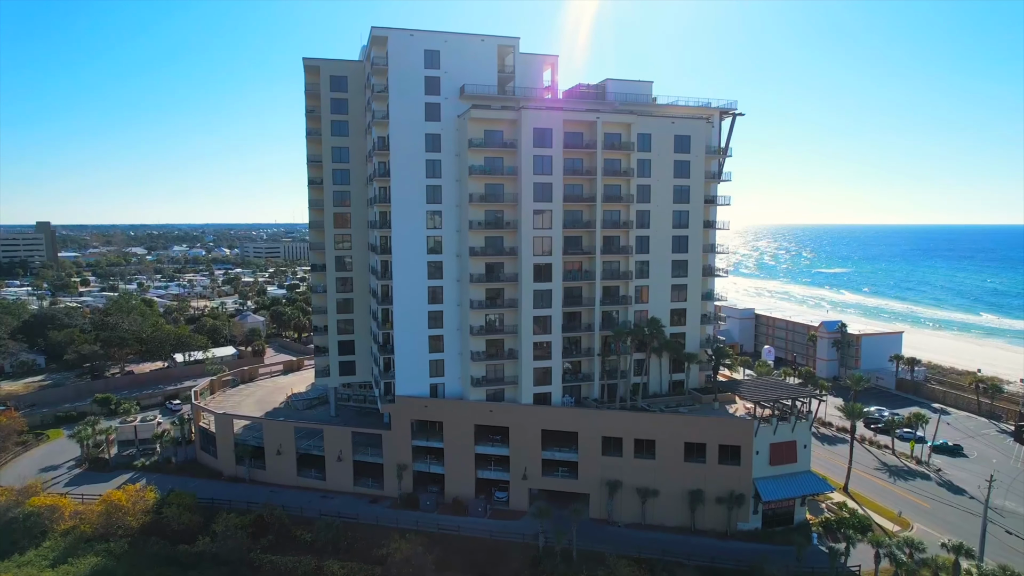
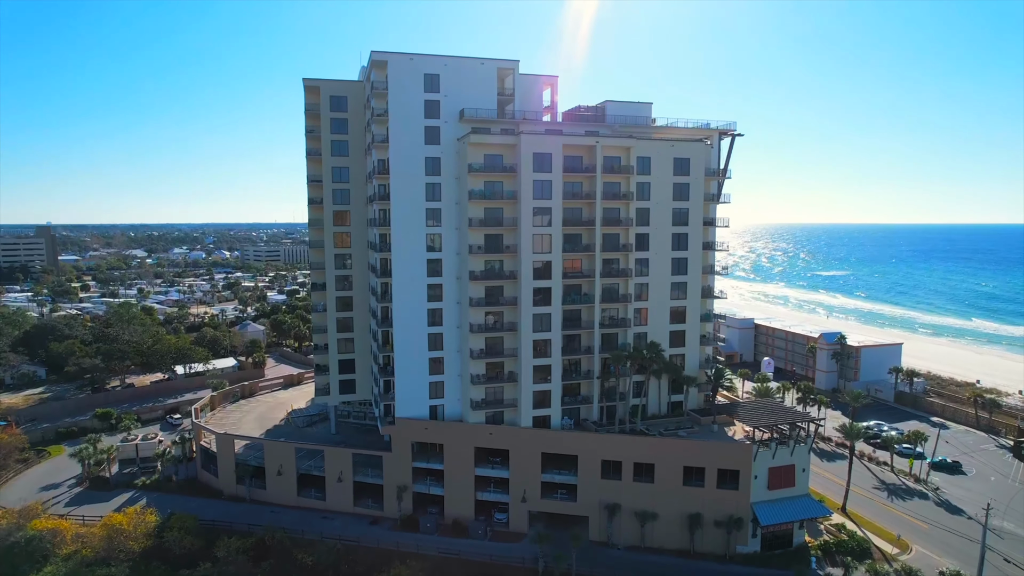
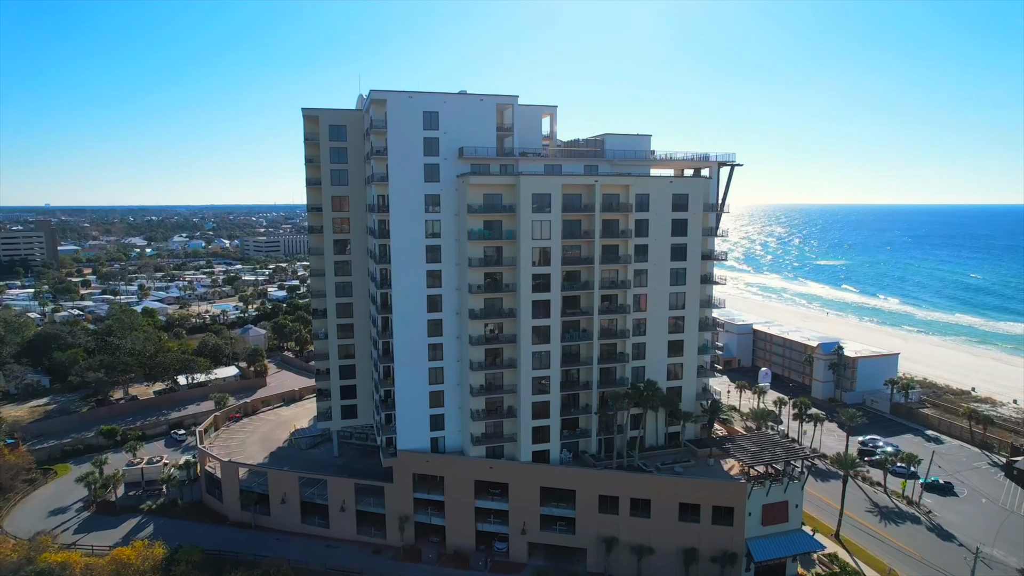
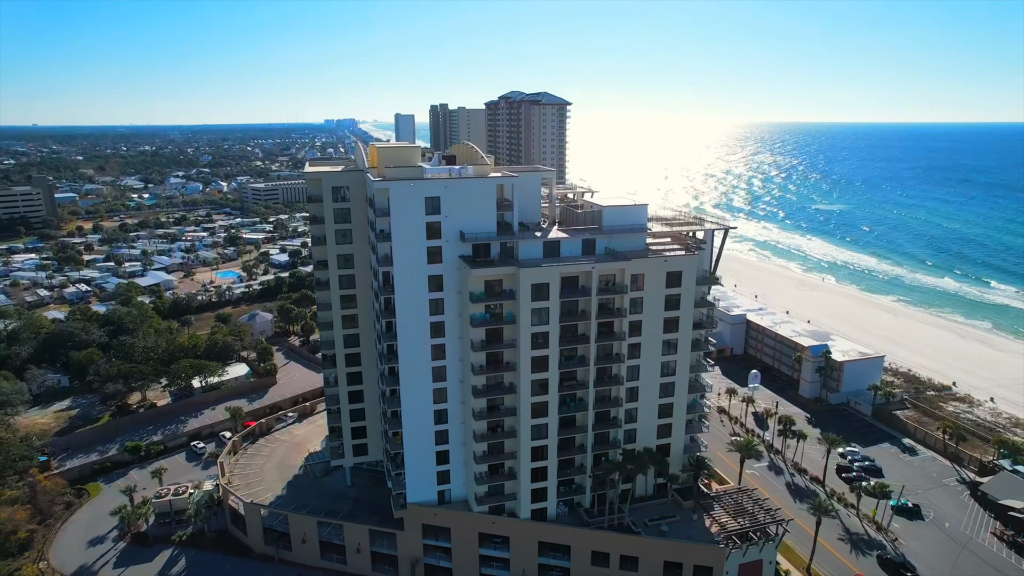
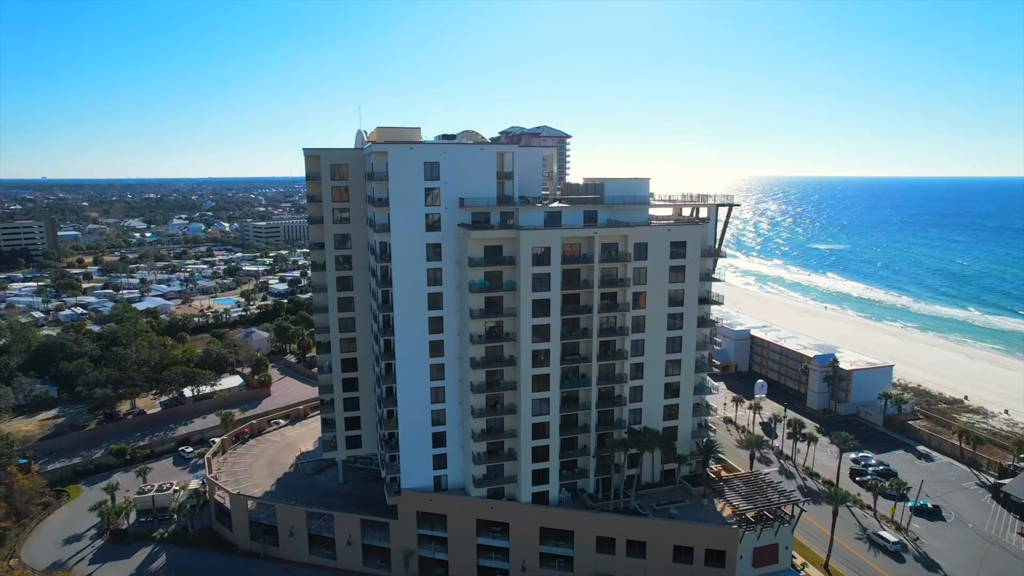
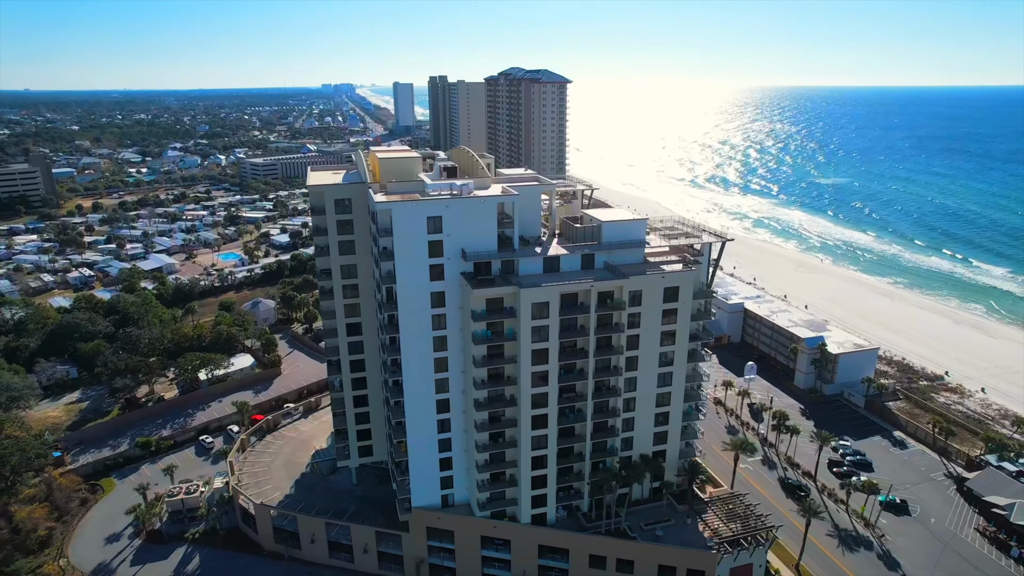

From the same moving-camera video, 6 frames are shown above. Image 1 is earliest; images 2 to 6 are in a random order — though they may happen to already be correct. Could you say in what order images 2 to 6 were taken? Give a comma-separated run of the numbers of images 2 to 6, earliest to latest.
2, 3, 5, 4, 6
